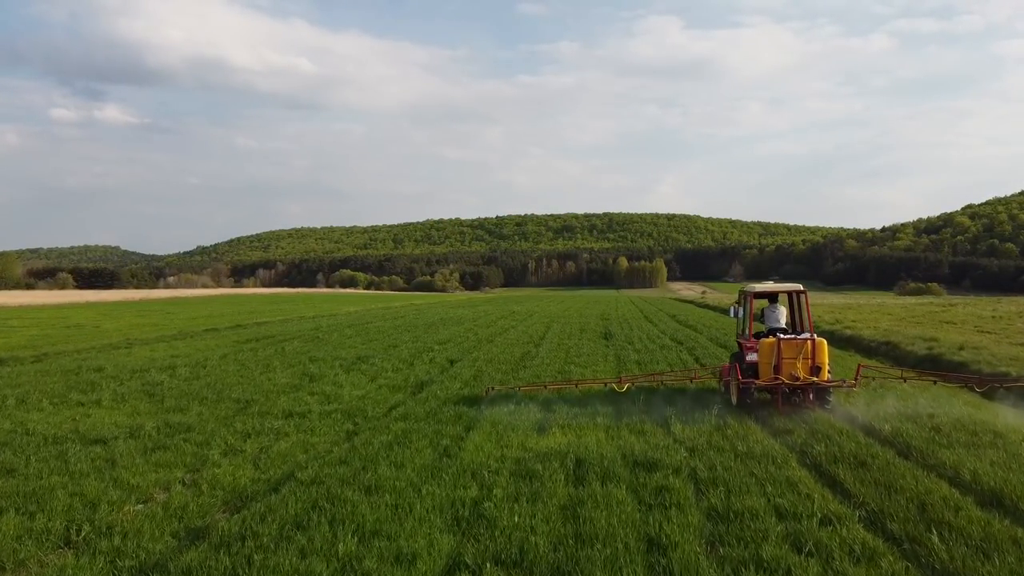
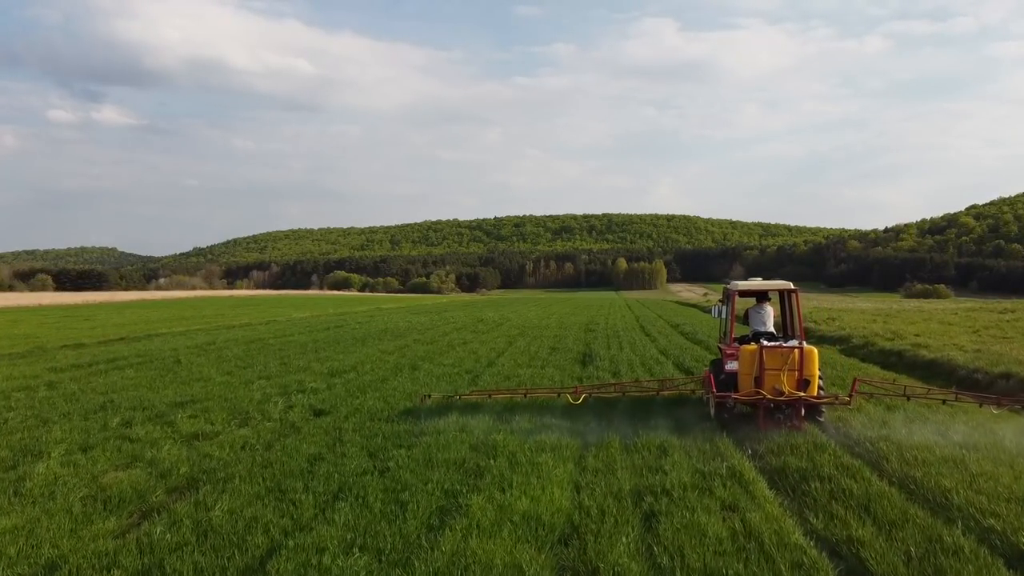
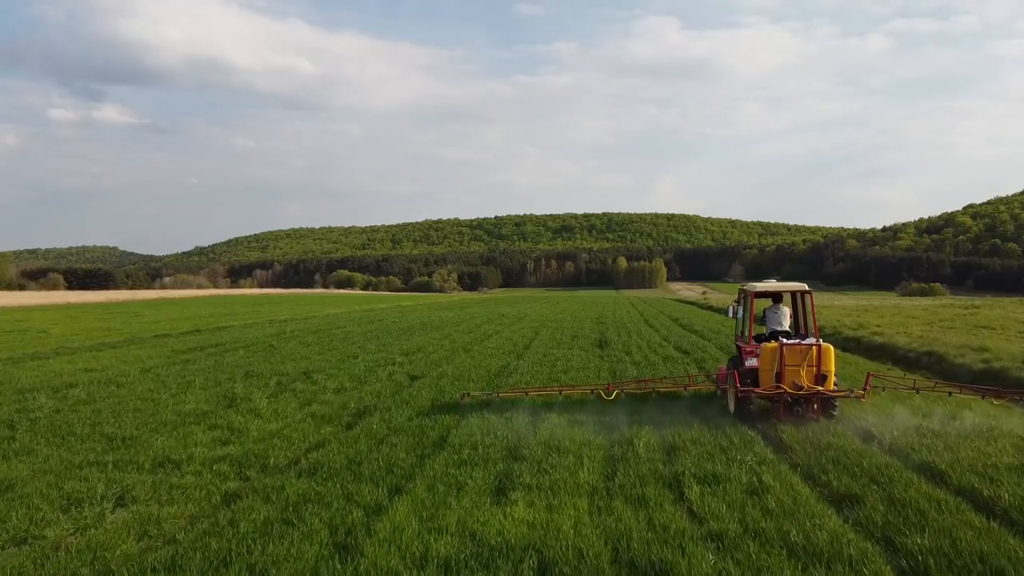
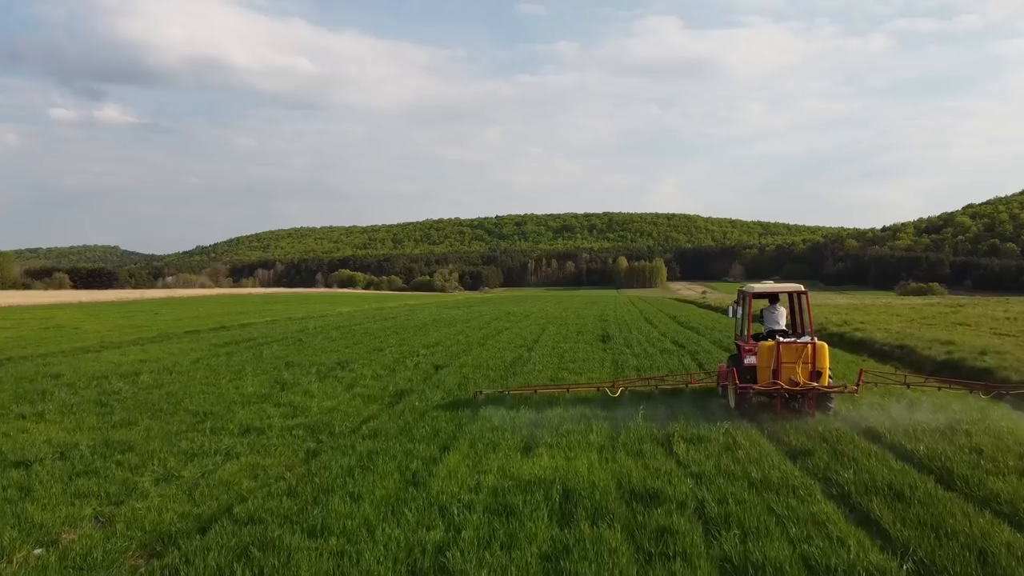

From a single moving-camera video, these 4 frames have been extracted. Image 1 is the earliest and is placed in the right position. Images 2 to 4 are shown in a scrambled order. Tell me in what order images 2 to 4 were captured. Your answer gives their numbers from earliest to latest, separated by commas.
4, 3, 2
